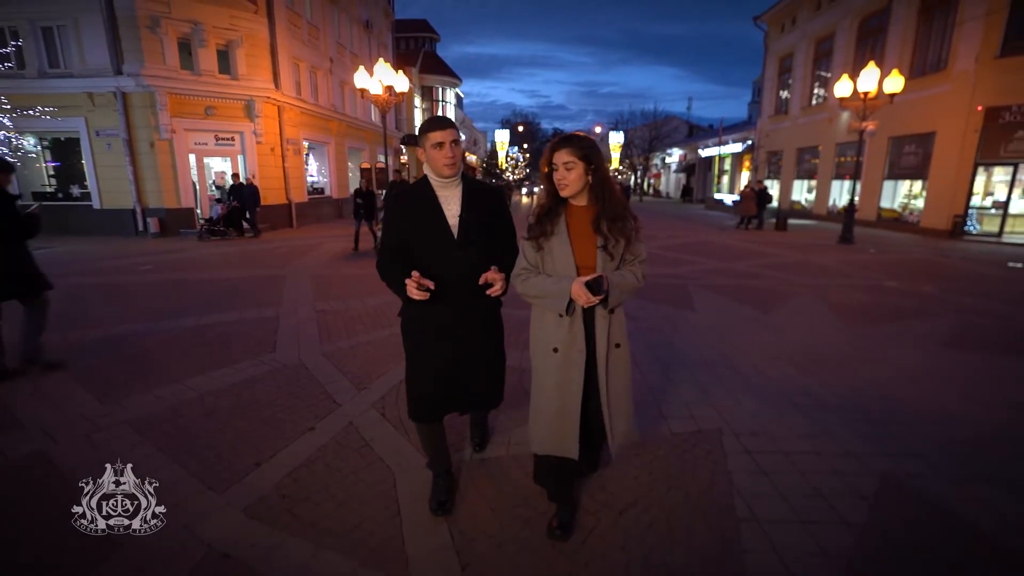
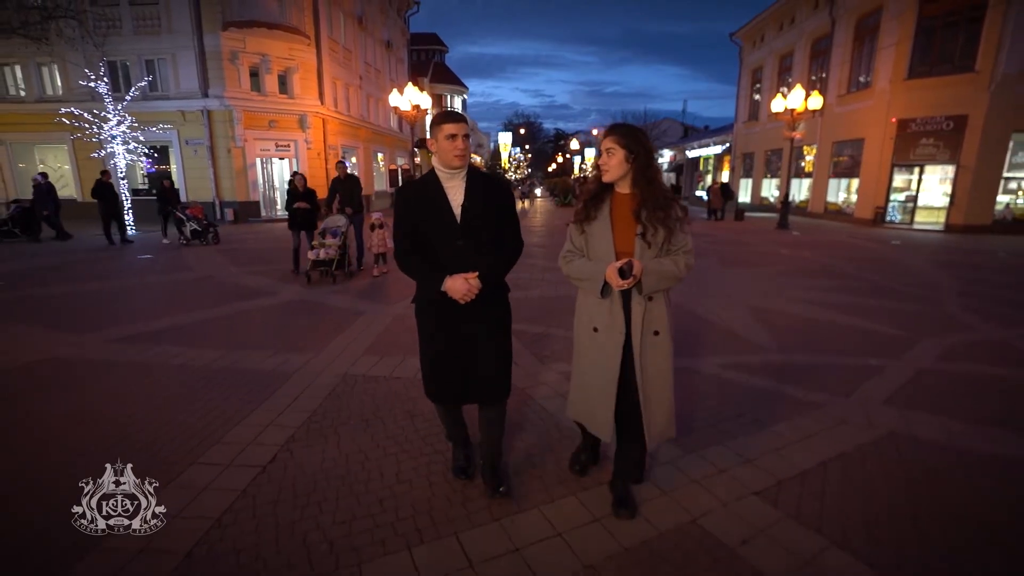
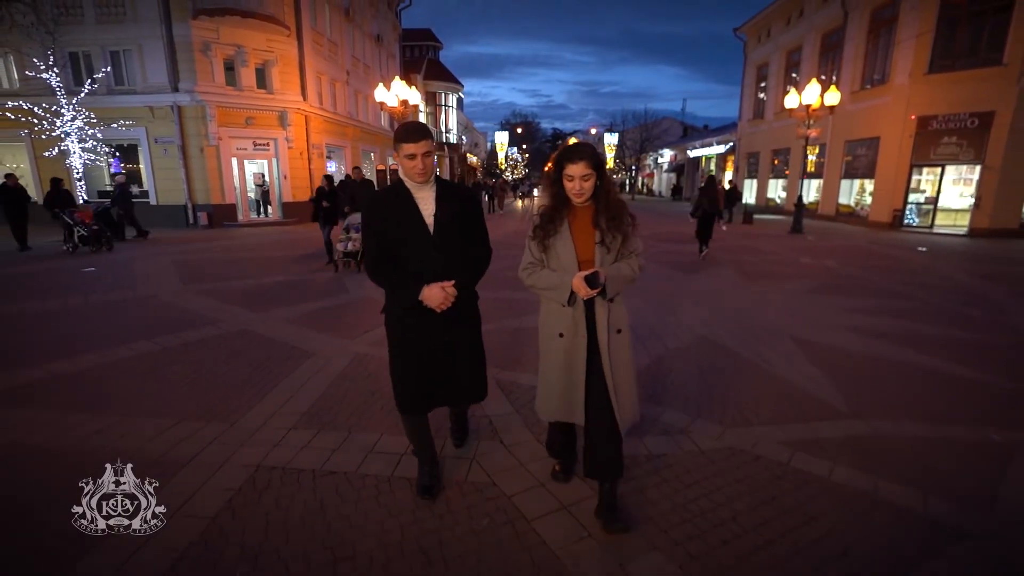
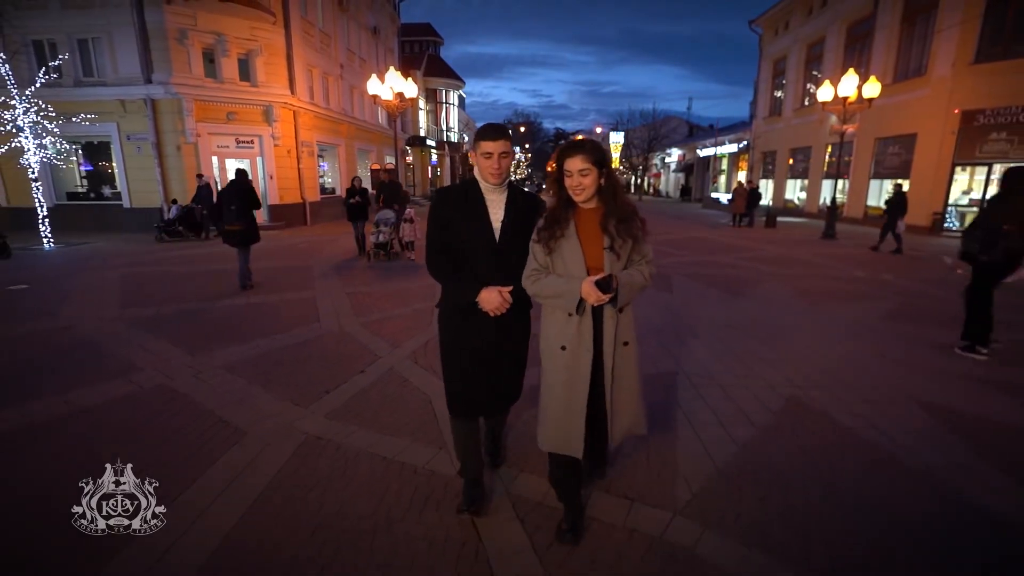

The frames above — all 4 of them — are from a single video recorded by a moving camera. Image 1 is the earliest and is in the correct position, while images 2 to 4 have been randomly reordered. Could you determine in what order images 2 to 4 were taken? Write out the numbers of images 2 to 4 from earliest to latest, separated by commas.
4, 3, 2
